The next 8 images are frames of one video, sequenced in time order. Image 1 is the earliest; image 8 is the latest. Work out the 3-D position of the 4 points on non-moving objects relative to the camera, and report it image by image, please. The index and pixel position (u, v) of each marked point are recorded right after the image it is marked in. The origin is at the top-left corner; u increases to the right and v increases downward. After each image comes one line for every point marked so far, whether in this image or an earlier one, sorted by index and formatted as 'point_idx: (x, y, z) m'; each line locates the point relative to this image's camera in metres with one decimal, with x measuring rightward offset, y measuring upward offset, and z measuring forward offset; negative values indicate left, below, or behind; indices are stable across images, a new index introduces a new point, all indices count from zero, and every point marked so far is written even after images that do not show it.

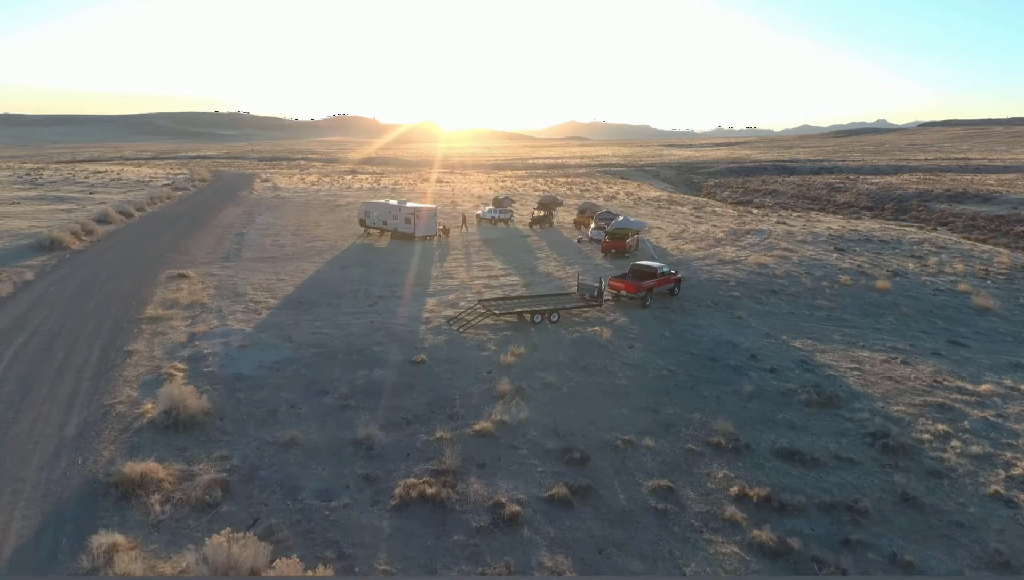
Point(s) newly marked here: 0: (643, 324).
0: (+3.9, -0.9, +19.2) m
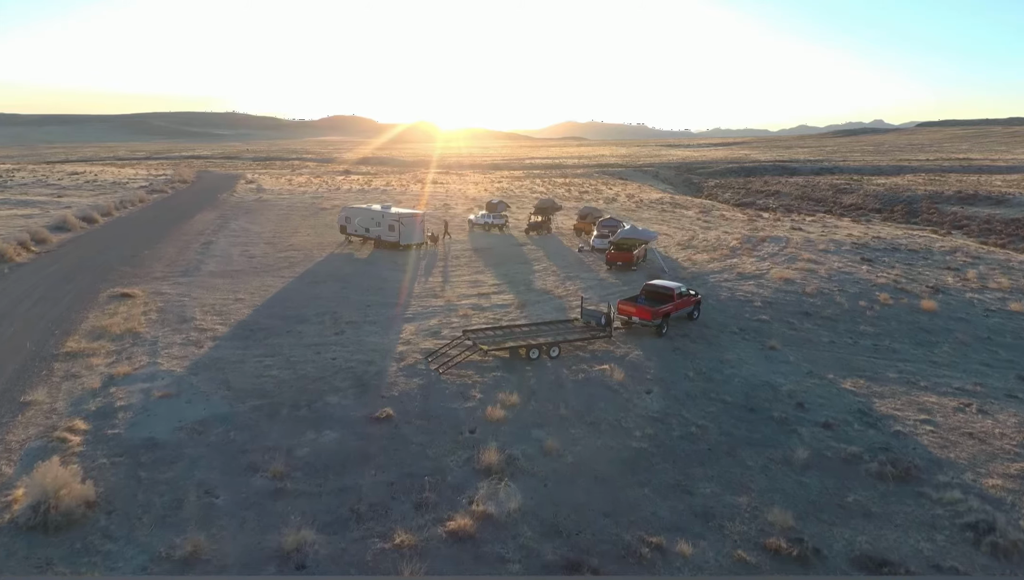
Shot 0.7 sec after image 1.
0: (+3.7, -1.6, +16.0) m
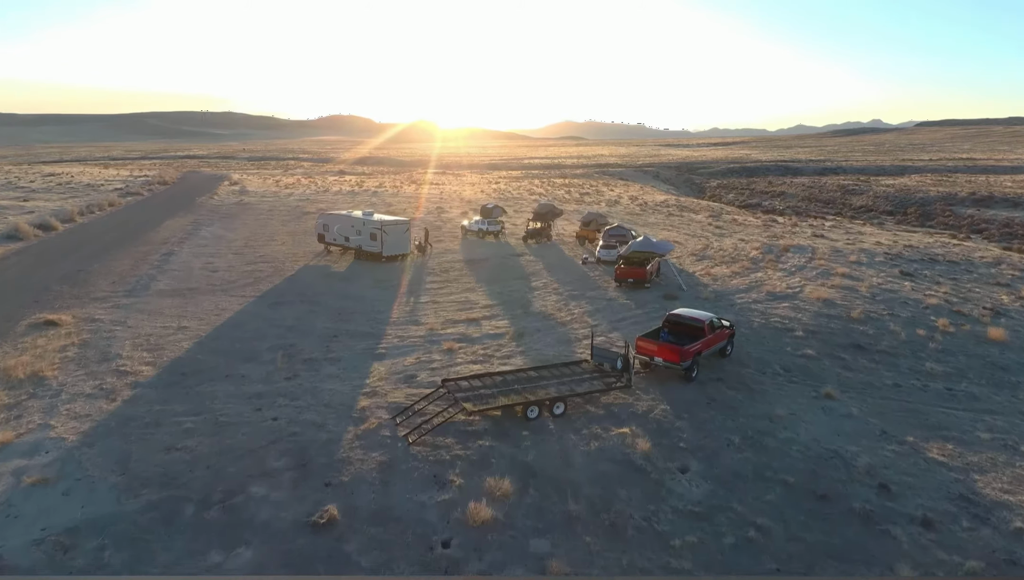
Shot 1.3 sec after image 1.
0: (+3.6, -2.4, +12.6) m
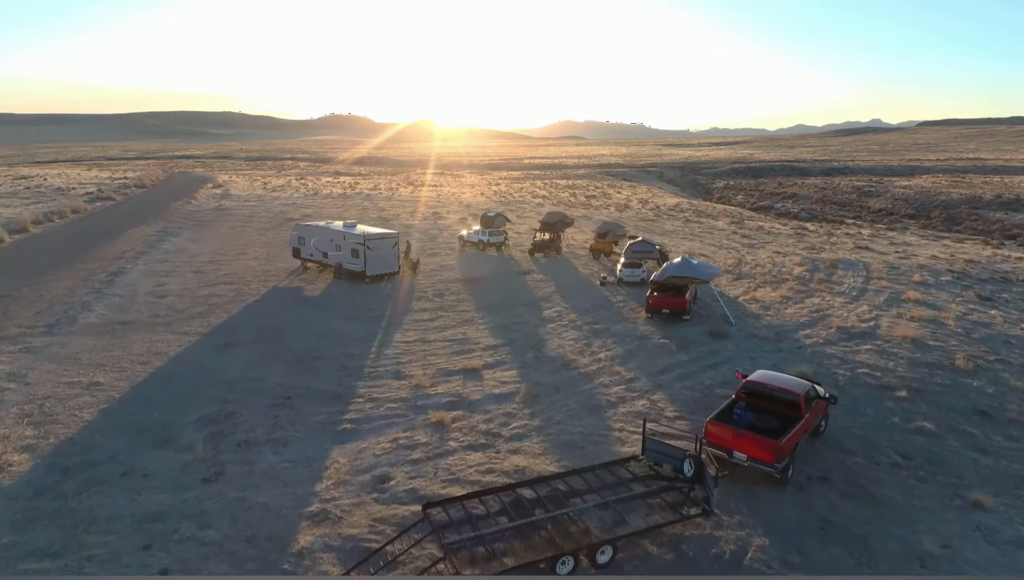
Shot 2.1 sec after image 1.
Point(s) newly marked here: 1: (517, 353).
0: (+3.8, -3.4, +8.3) m
1: (+0.1, -1.6, +16.2) m
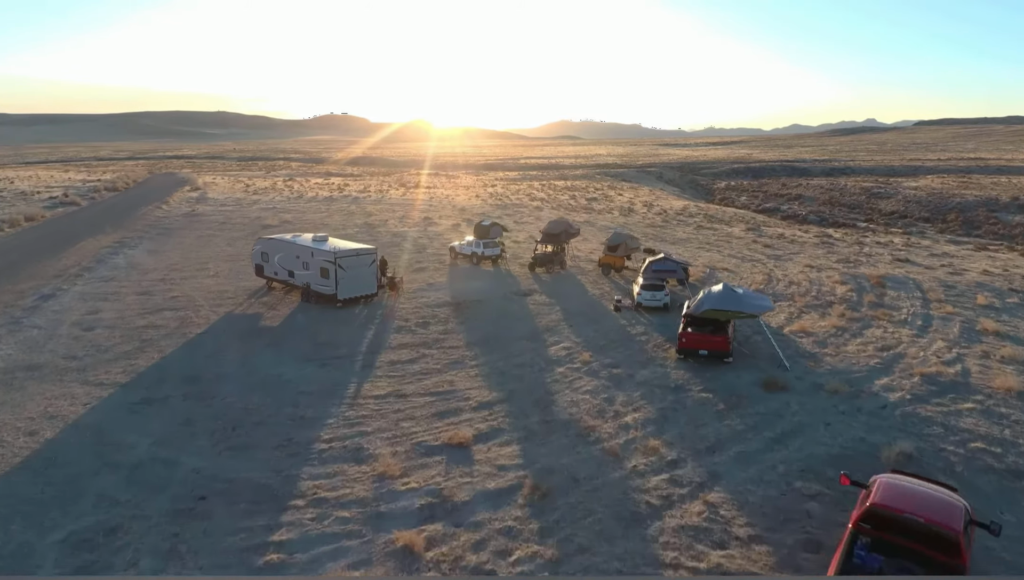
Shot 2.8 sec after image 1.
0: (+3.9, -4.2, +4.6) m
1: (+0.1, -2.4, +12.5) m
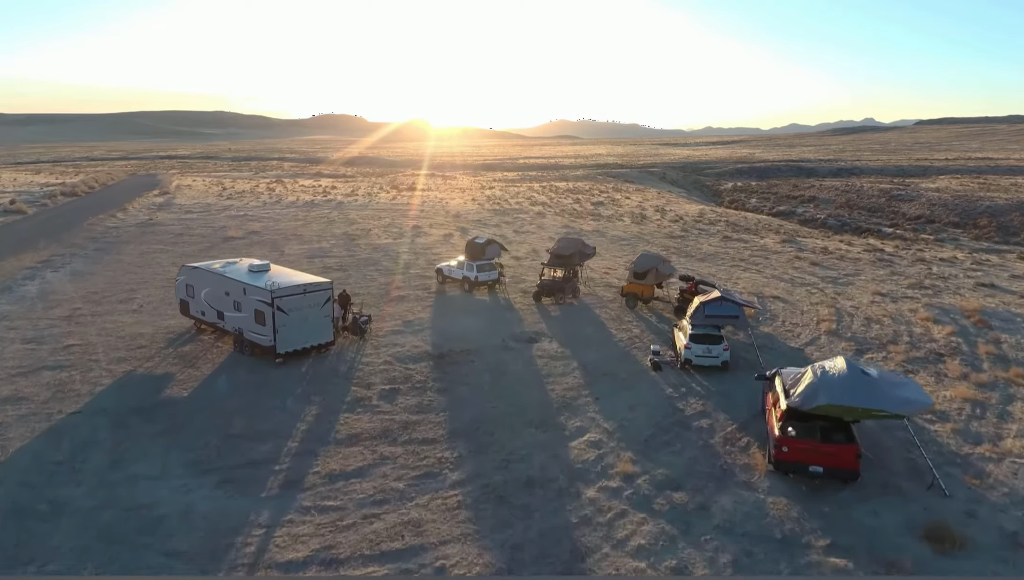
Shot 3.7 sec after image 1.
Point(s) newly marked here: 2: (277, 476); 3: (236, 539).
0: (+3.9, -5.4, -0.6) m
1: (+0.2, -3.6, +7.2) m
2: (-3.5, -3.0, +10.0) m
3: (-3.5, -3.4, +8.4) m
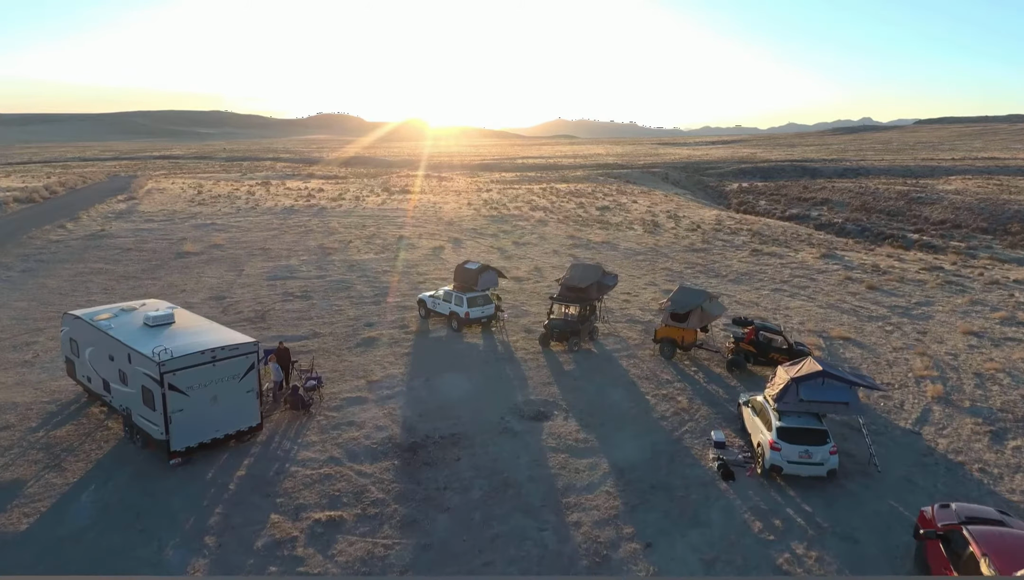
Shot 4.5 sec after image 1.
0: (+4.0, -6.5, -5.3) m
1: (+0.2, -4.7, +2.6) m
2: (-3.4, -4.1, +5.3) m
3: (-3.4, -4.5, +3.8) m
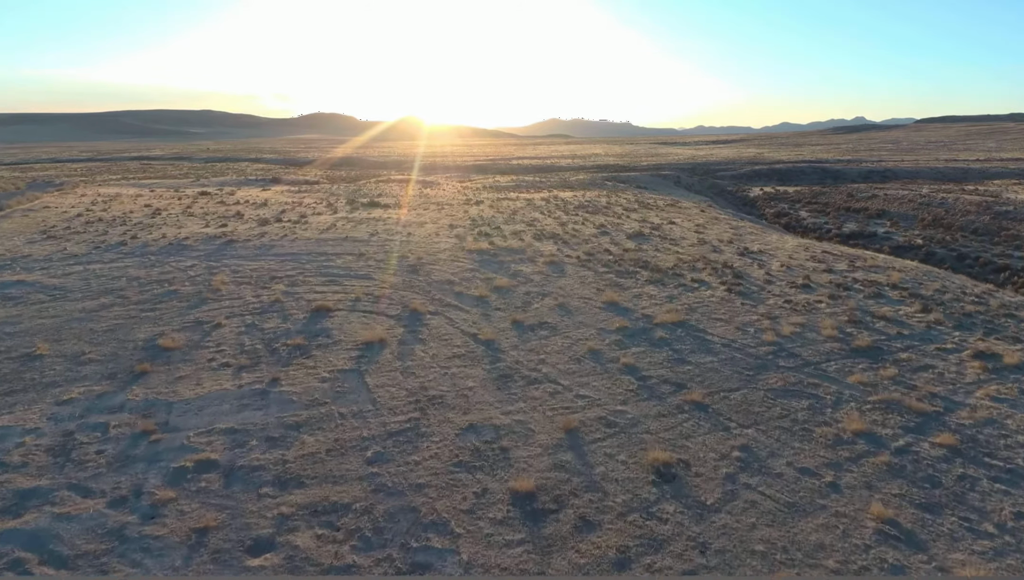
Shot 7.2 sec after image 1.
0: (+4.3, -10.2, -20.9) m
1: (+0.5, -8.5, -13.1) m
2: (-3.2, -7.8, -10.3) m
3: (-3.2, -8.2, -11.9) m
